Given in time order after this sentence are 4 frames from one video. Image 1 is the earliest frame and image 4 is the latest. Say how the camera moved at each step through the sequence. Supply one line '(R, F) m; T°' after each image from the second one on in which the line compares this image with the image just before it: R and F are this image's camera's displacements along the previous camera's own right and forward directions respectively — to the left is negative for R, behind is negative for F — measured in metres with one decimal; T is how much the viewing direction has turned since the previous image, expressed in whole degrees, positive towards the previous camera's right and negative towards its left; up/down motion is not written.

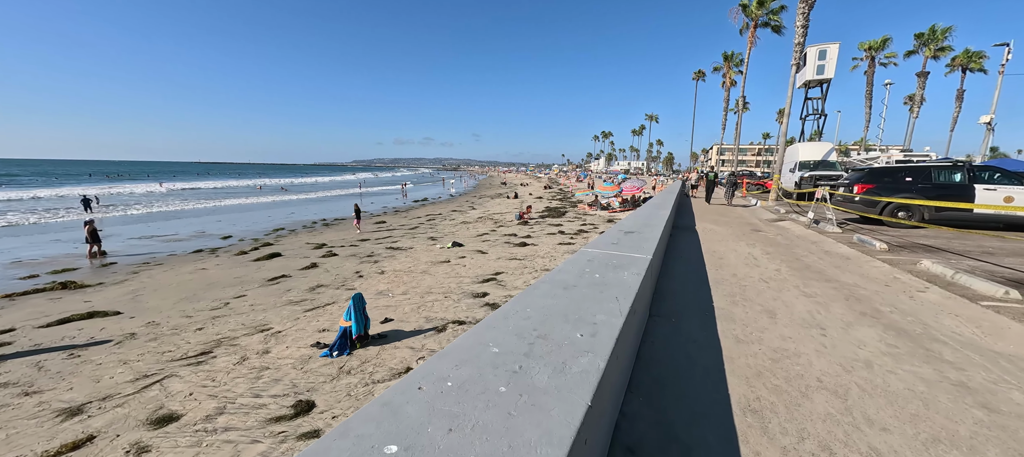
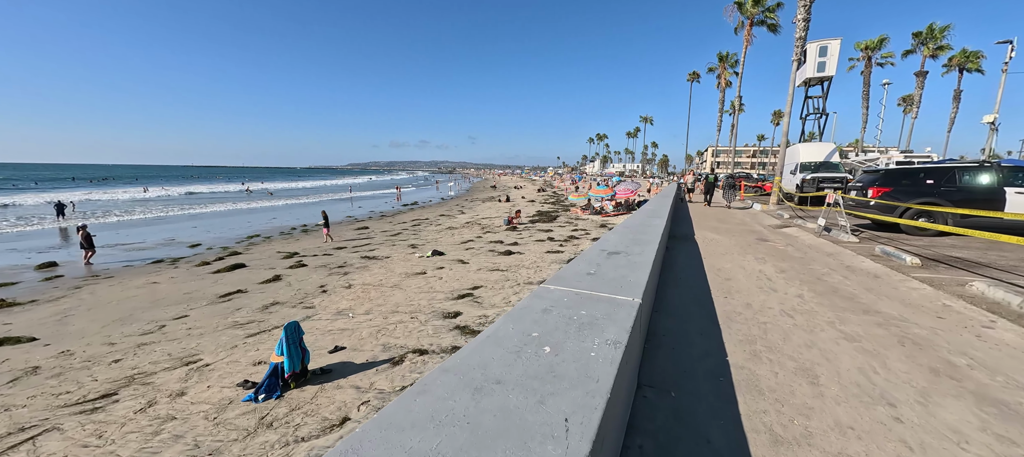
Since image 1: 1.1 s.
(+0.4, +0.9) m; +1°
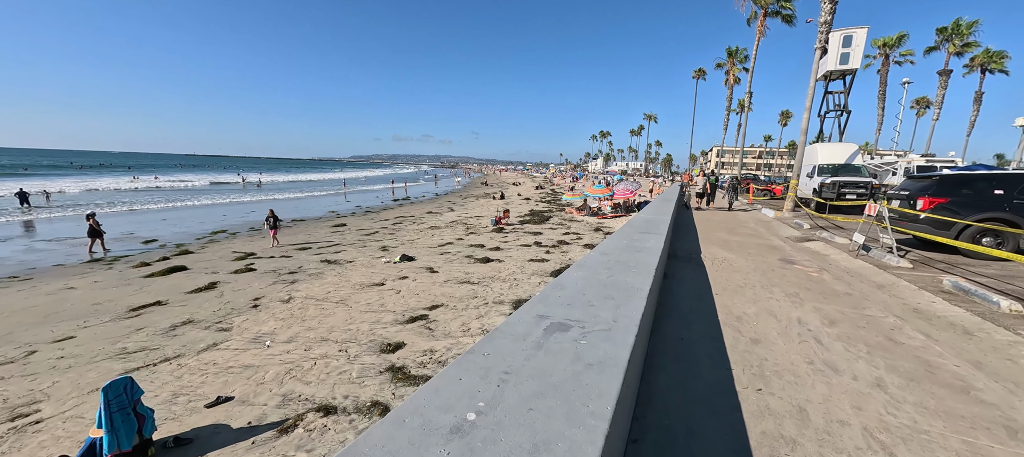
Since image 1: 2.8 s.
(+0.6, +1.4) m; 0°
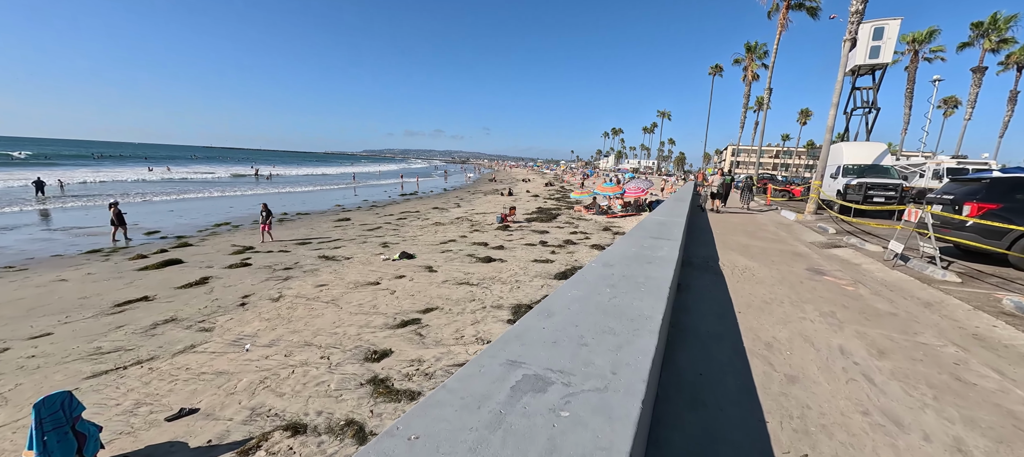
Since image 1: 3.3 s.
(+0.2, +0.5) m; -1°
